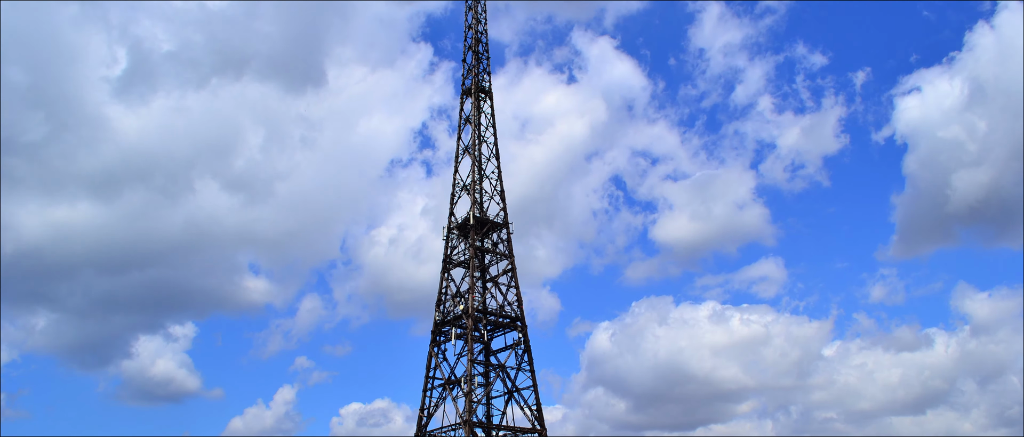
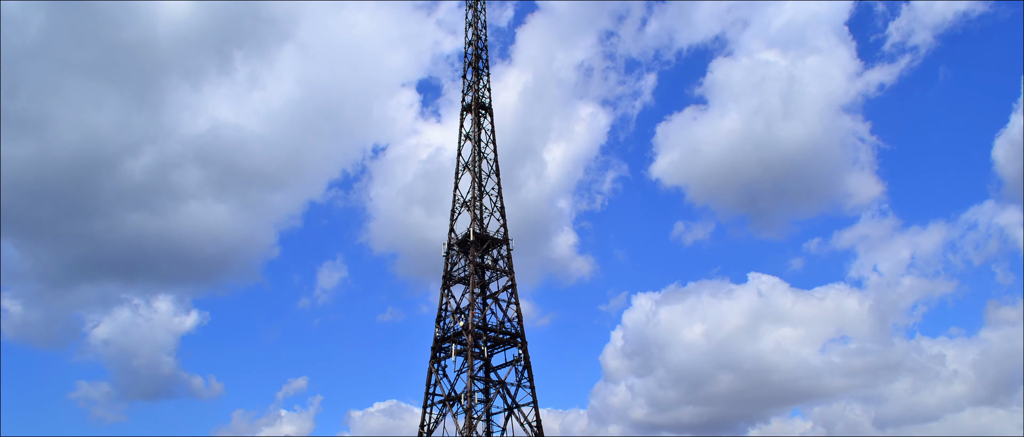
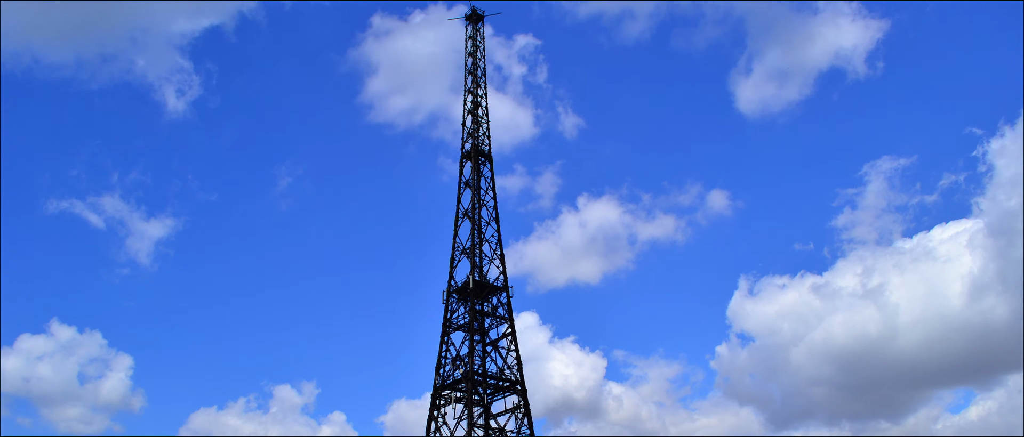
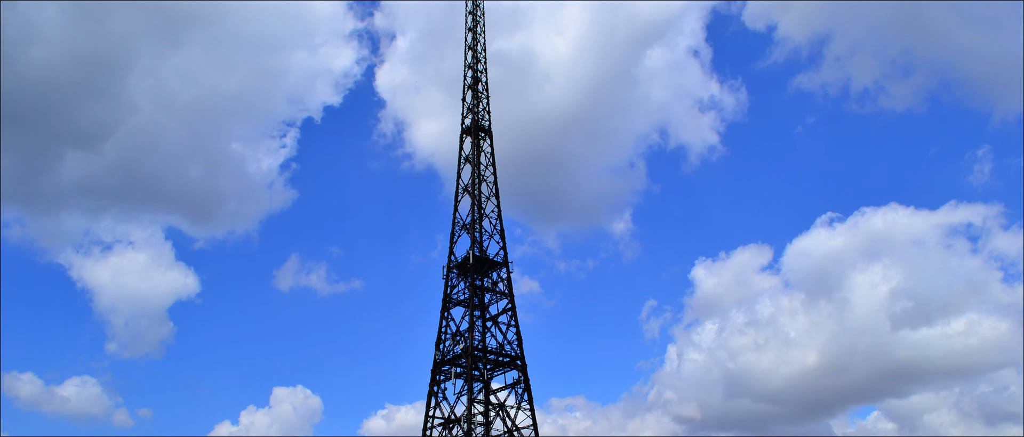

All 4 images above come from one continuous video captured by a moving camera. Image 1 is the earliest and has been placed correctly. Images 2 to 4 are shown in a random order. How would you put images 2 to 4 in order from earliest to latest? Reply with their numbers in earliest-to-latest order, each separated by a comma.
2, 4, 3
